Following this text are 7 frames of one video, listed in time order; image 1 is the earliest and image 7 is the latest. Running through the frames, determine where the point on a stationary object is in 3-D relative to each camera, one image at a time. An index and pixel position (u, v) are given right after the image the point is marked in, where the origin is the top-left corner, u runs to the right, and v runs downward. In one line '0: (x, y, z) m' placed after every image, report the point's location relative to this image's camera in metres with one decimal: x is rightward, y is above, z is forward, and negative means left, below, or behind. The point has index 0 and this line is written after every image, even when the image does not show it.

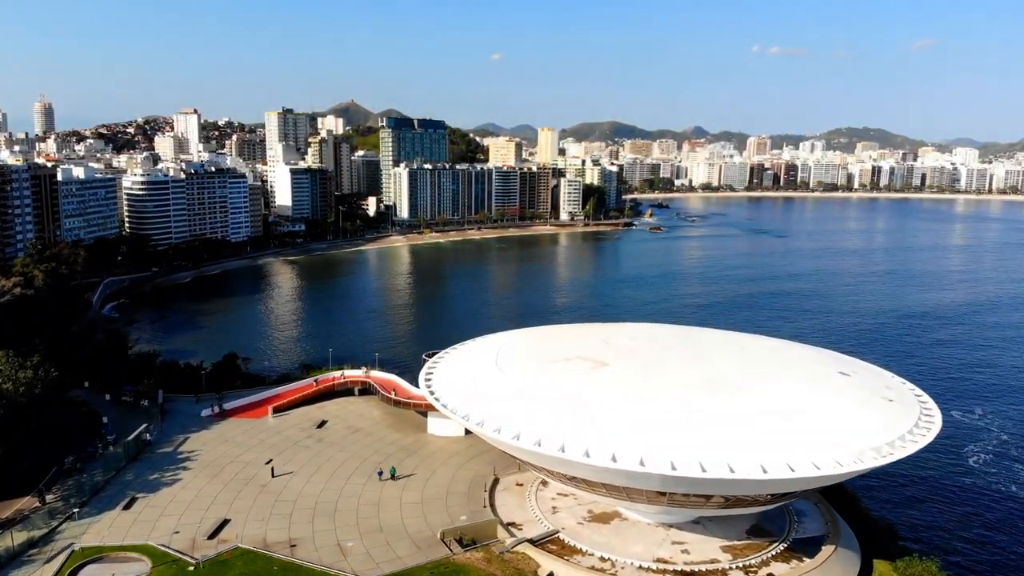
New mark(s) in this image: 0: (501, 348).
0: (-0.1, -0.8, +9.8) m
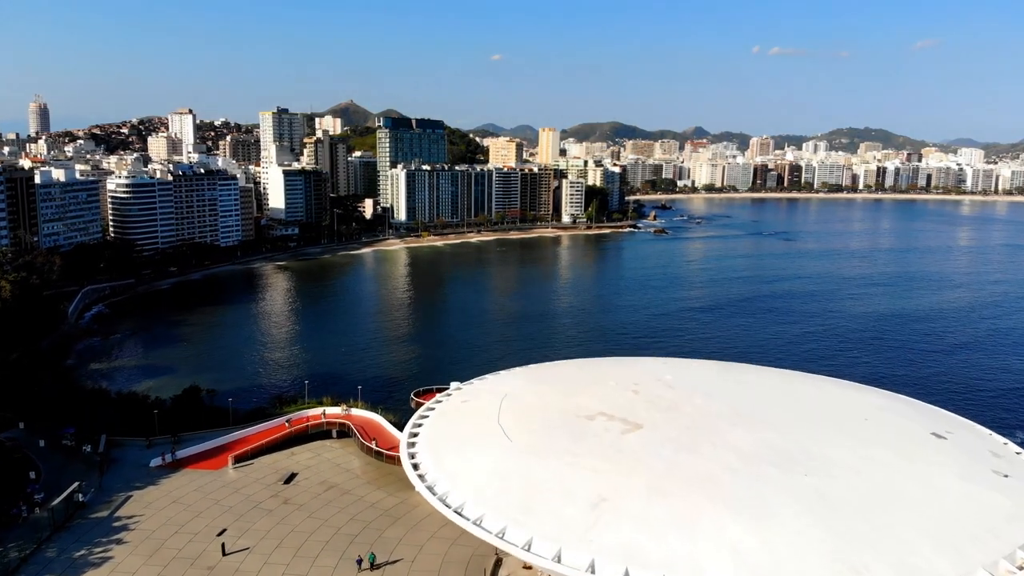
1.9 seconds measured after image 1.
0: (-0.1, -1.2, +7.9) m
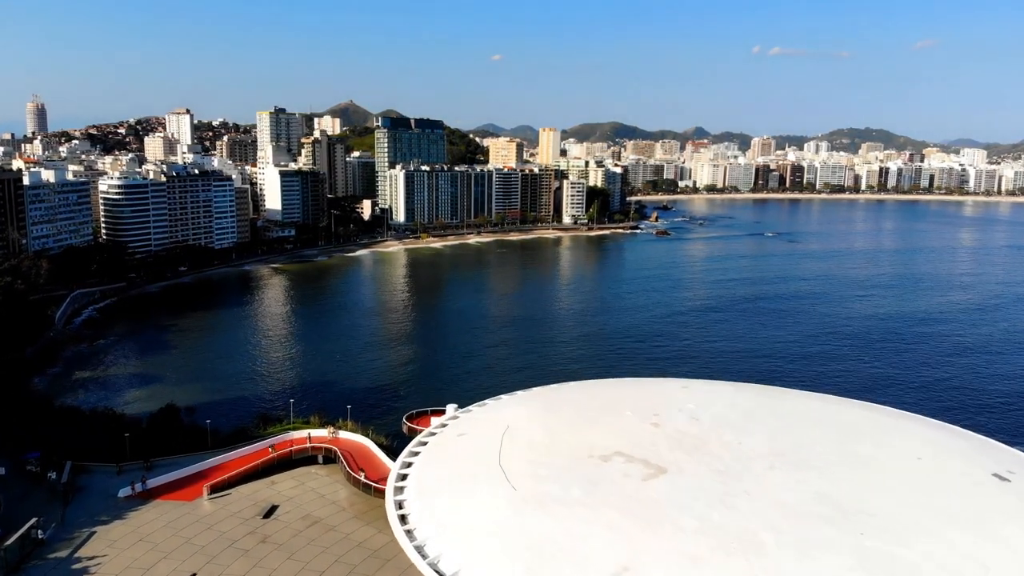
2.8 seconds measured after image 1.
0: (0.0, -1.4, +7.0) m
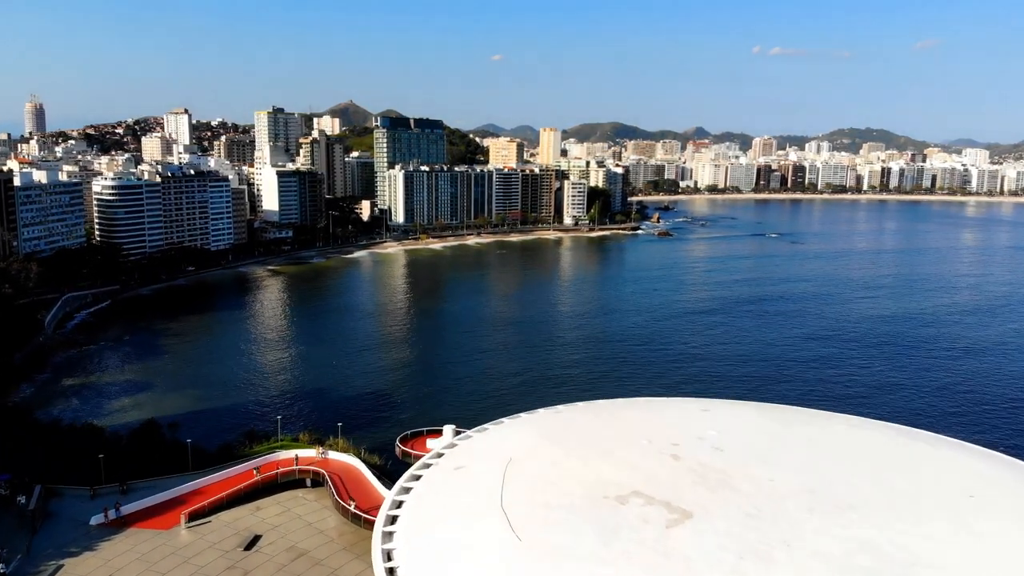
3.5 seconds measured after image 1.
0: (0.0, -1.5, +6.3) m
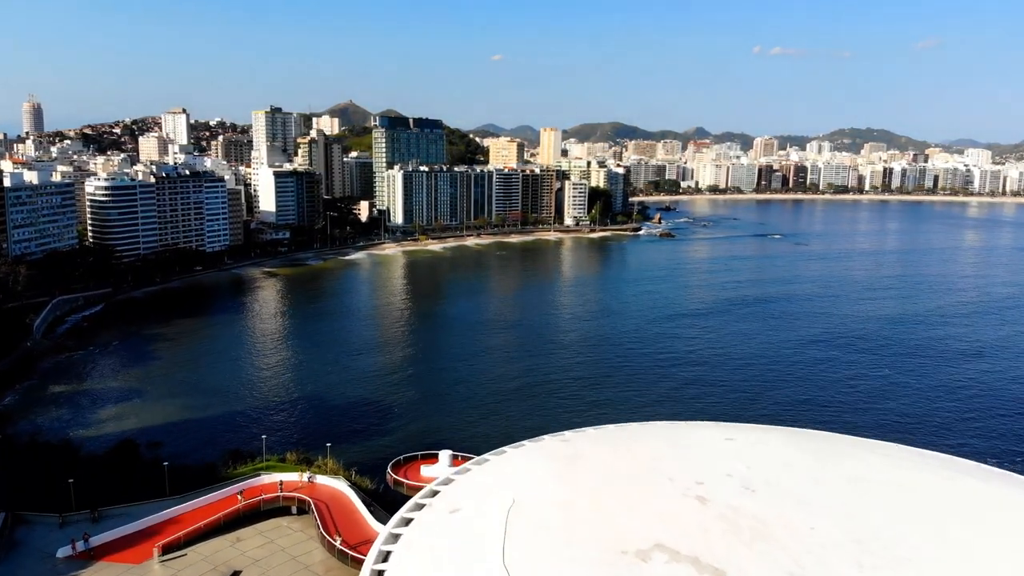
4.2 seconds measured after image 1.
0: (0.0, -1.7, +5.6) m
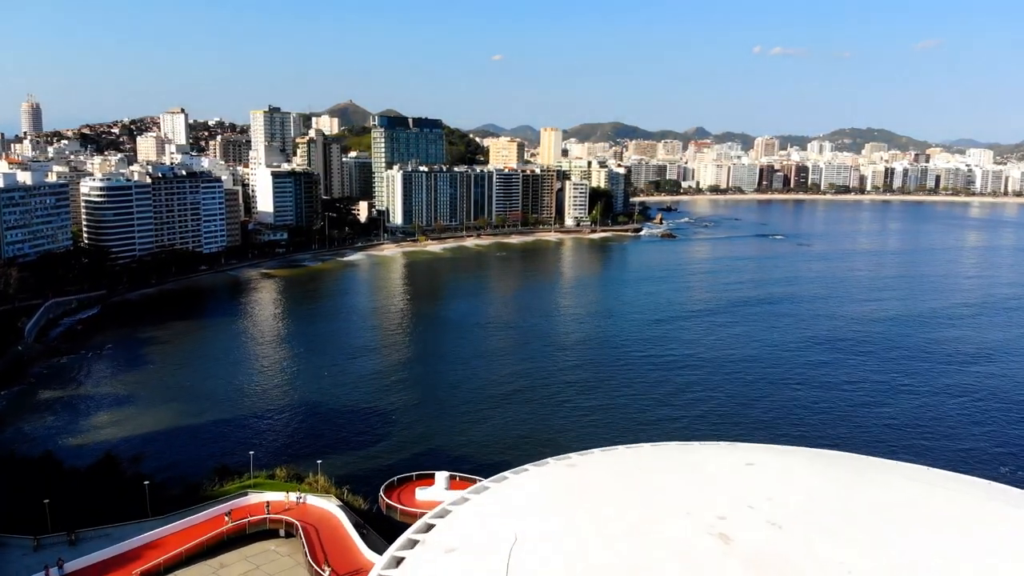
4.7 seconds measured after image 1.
0: (0.0, -1.8, +5.1) m
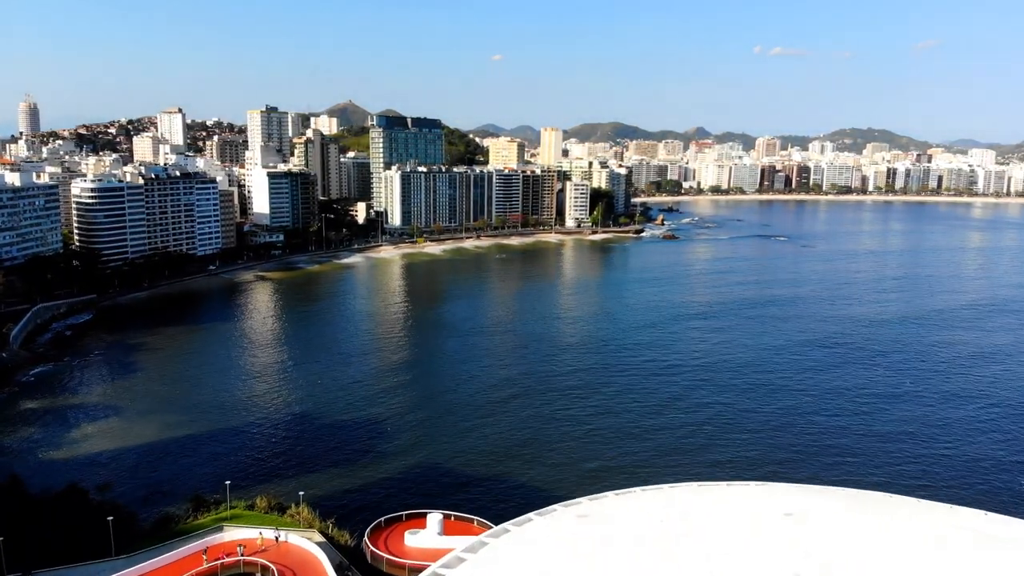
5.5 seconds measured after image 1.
0: (+0.1, -2.0, +4.2) m
